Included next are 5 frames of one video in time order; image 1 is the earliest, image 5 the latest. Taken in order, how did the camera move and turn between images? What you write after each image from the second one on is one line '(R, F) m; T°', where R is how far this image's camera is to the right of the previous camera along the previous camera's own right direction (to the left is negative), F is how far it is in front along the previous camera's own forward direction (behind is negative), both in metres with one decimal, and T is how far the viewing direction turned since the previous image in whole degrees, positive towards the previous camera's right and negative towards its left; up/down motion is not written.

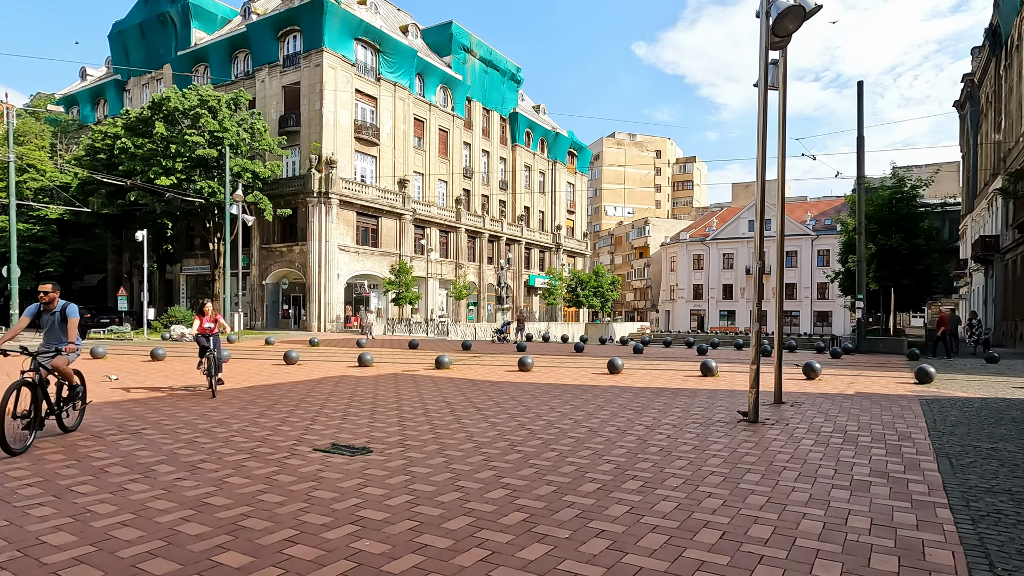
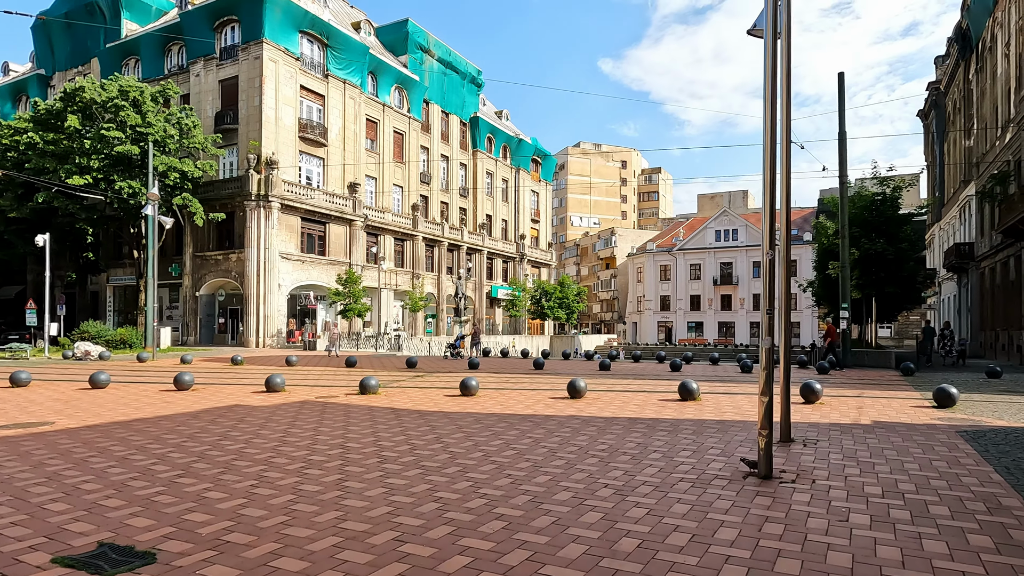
(+0.5, +2.7) m; +3°
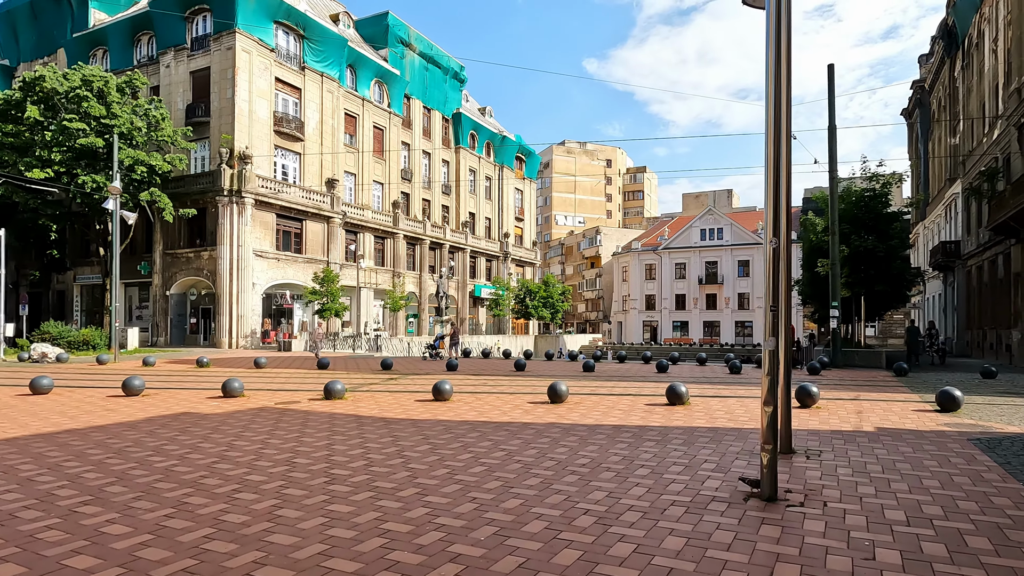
(+0.2, +0.9) m; +1°
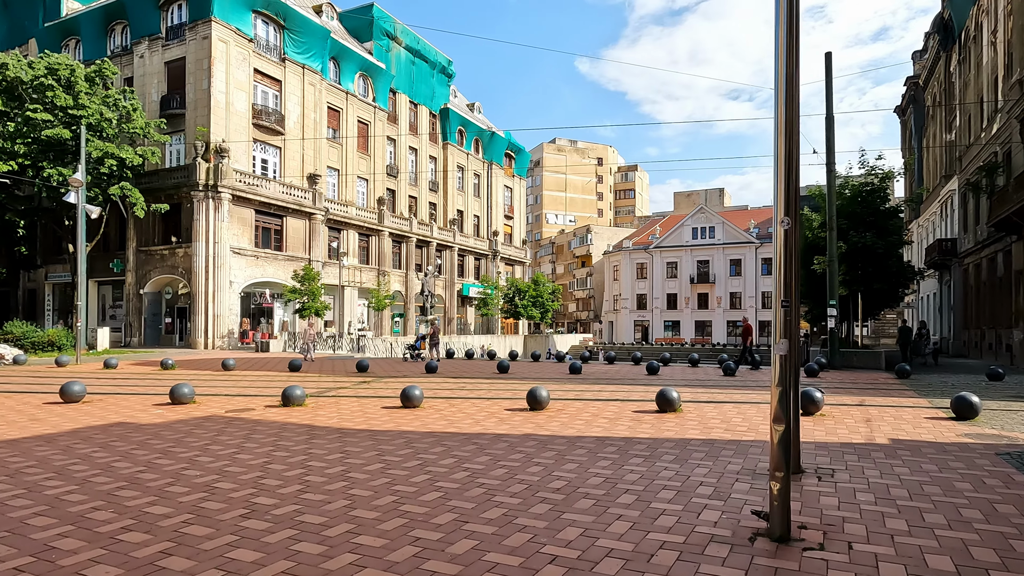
(+0.3, +1.0) m; +1°
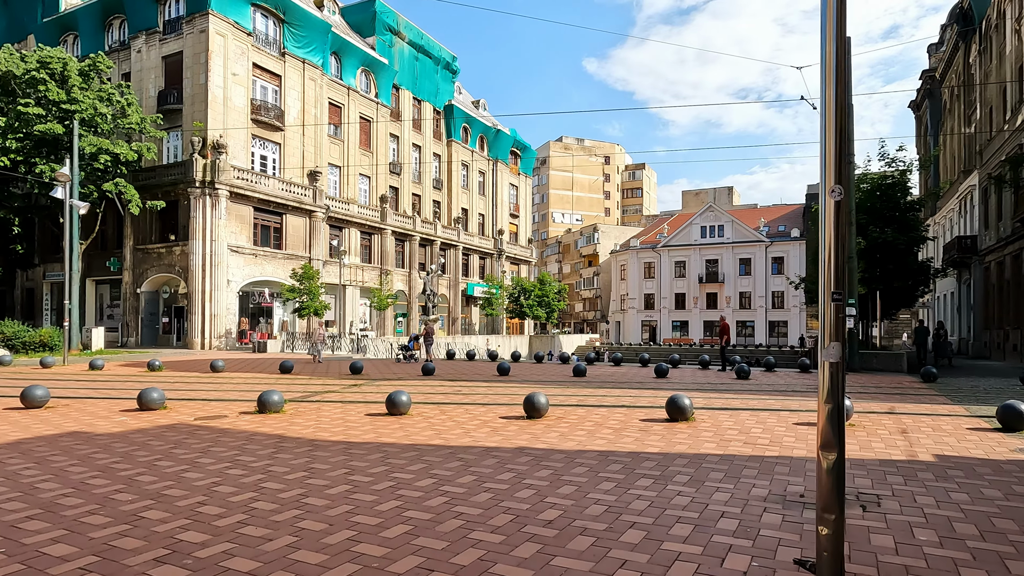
(+0.2, +1.0) m; -1°
